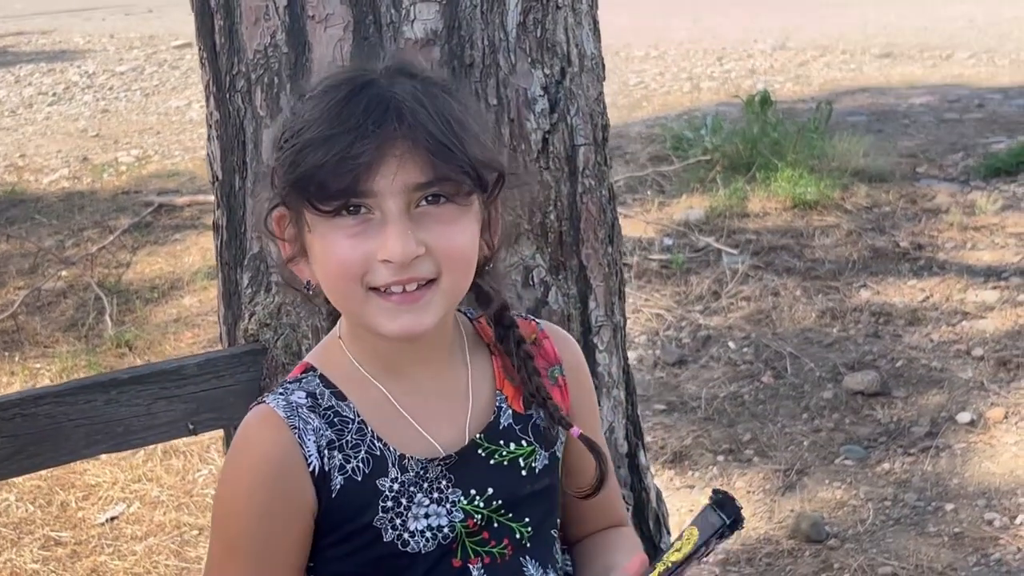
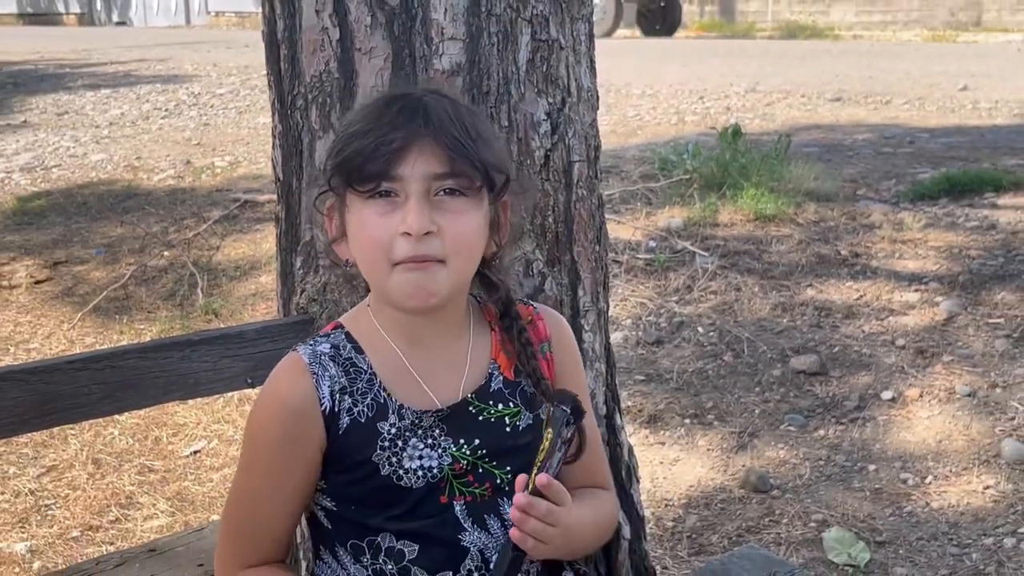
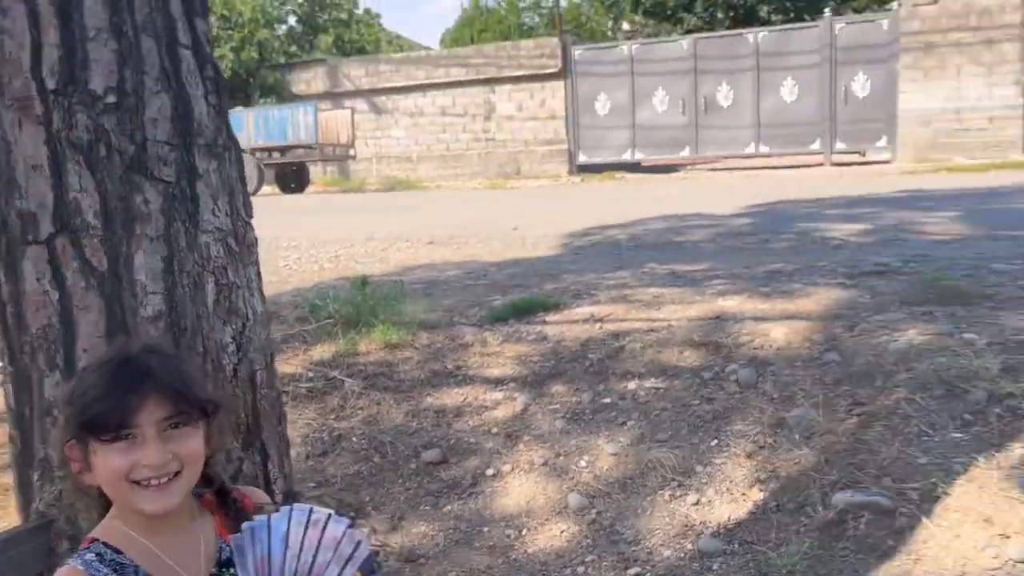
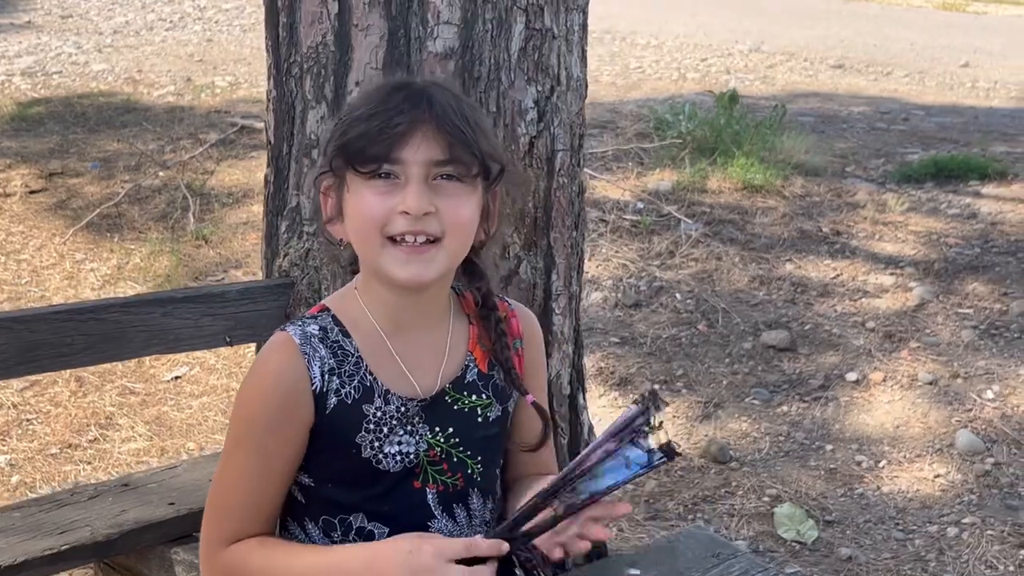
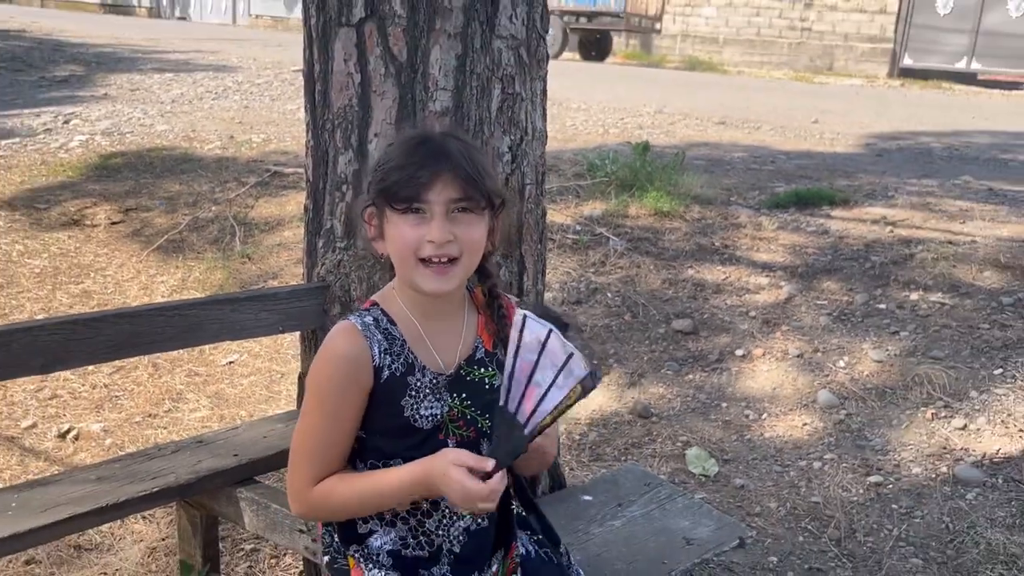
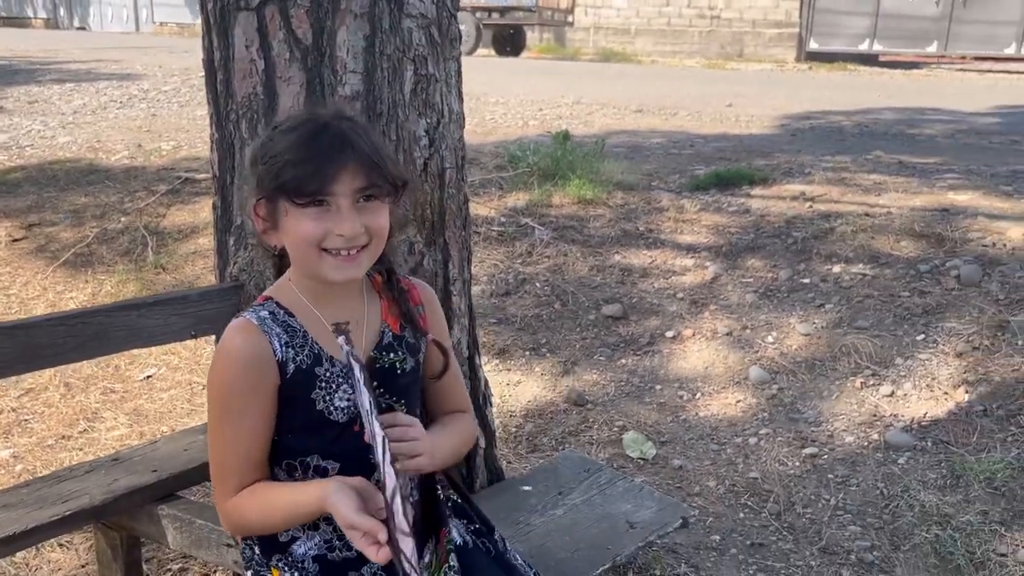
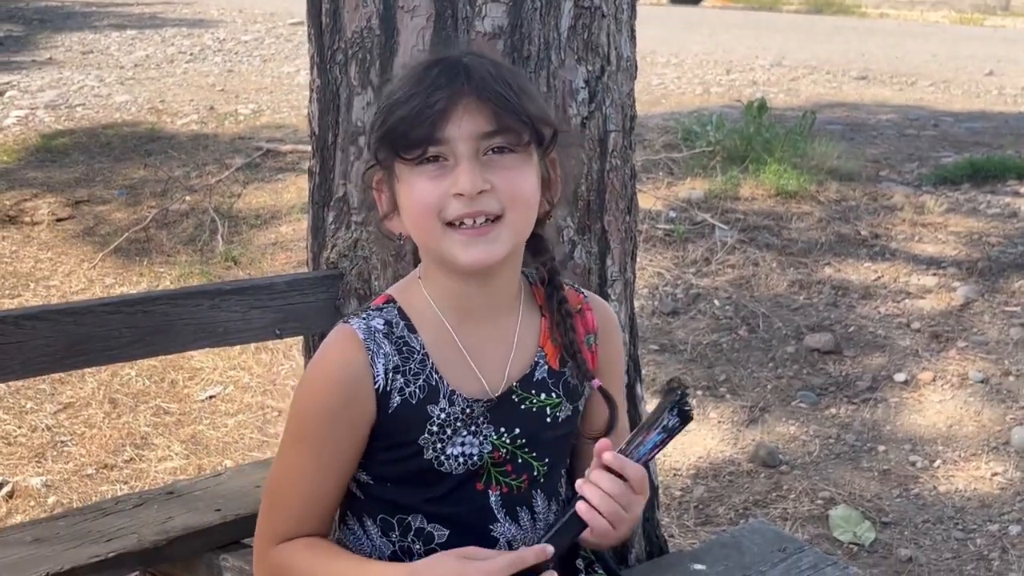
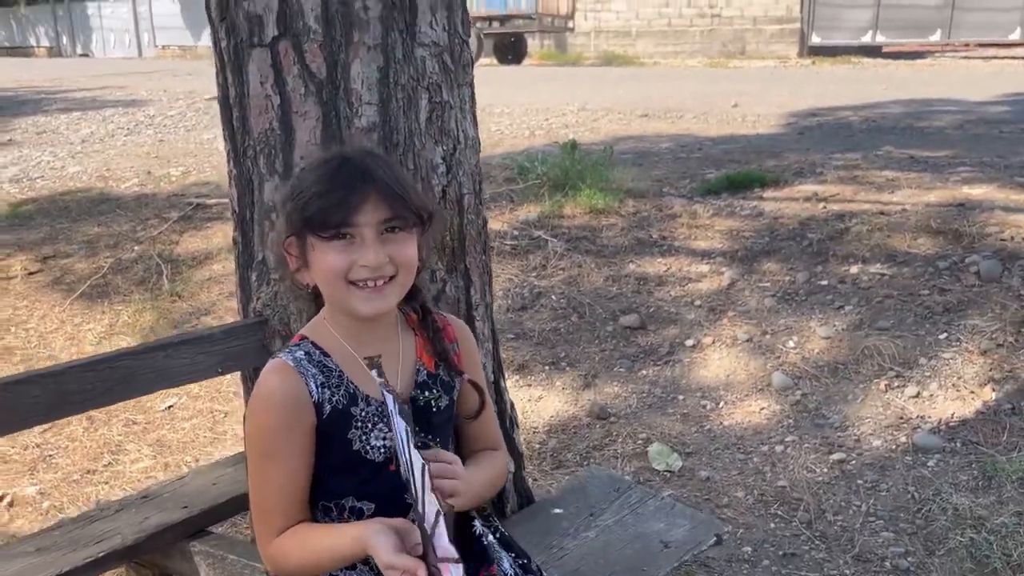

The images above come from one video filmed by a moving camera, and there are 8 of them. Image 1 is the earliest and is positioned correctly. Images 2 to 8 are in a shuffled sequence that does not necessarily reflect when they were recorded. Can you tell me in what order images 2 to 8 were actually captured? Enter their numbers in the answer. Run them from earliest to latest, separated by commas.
2, 7, 4, 5, 6, 8, 3
